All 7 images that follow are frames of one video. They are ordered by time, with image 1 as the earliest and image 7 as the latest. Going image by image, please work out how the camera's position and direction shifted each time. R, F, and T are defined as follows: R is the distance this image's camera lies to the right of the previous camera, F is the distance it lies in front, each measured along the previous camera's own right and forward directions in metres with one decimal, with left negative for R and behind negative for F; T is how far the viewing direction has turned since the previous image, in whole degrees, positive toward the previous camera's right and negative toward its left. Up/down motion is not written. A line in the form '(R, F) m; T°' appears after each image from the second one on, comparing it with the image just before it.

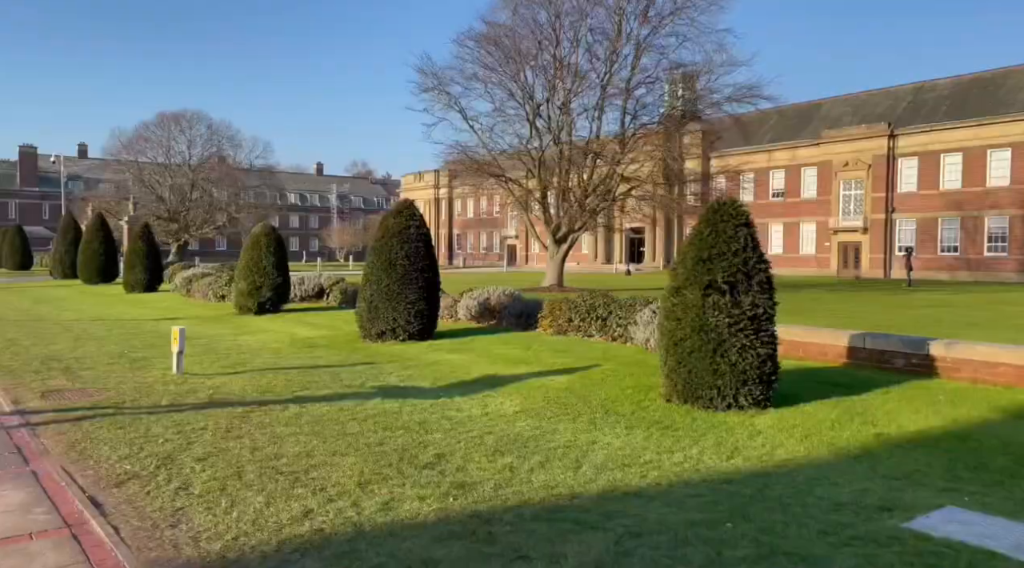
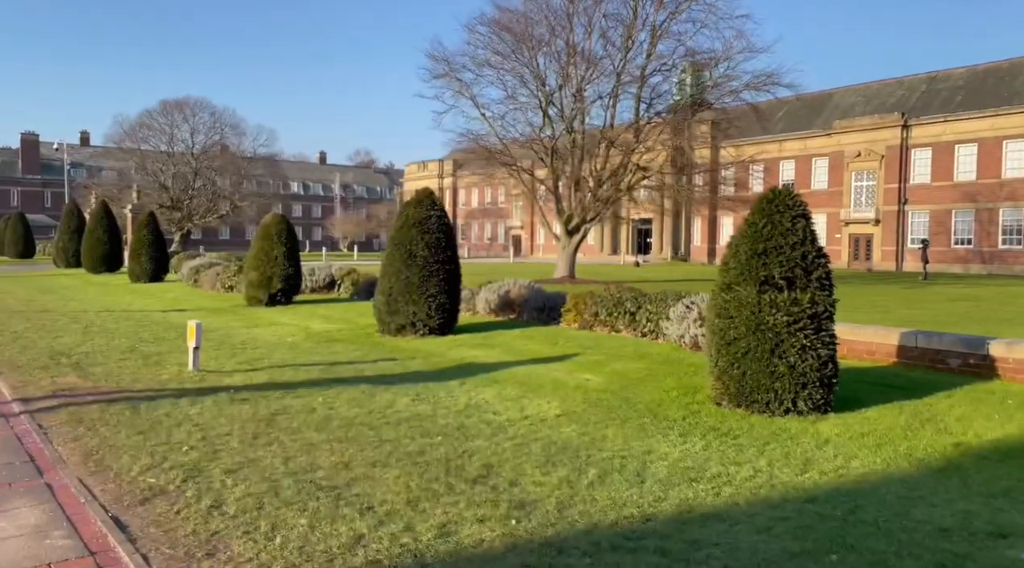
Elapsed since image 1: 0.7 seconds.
(-0.3, +0.5) m; 0°
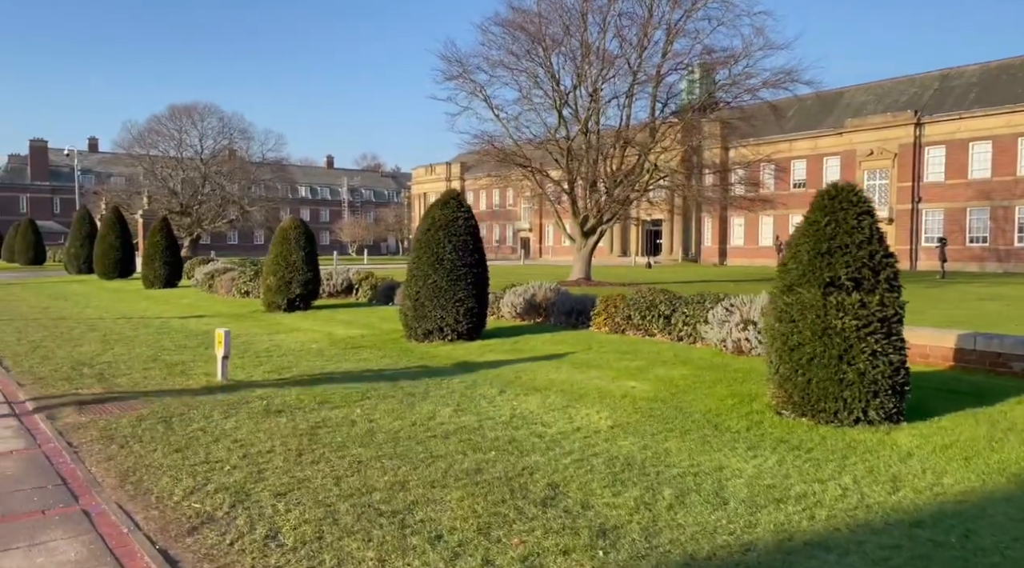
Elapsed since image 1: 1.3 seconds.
(-0.3, +0.4) m; 0°
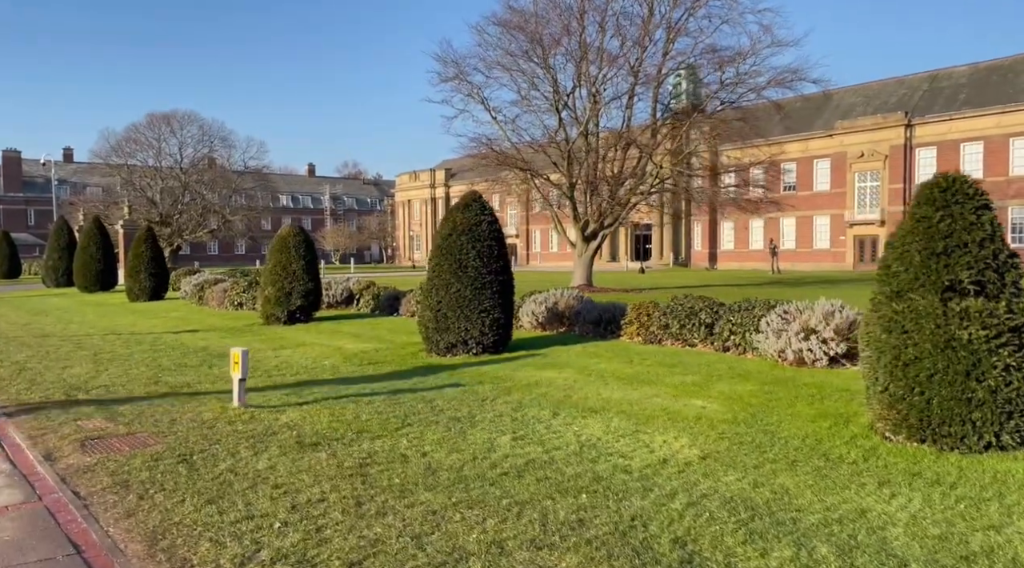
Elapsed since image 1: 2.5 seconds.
(-0.6, +0.9) m; +1°
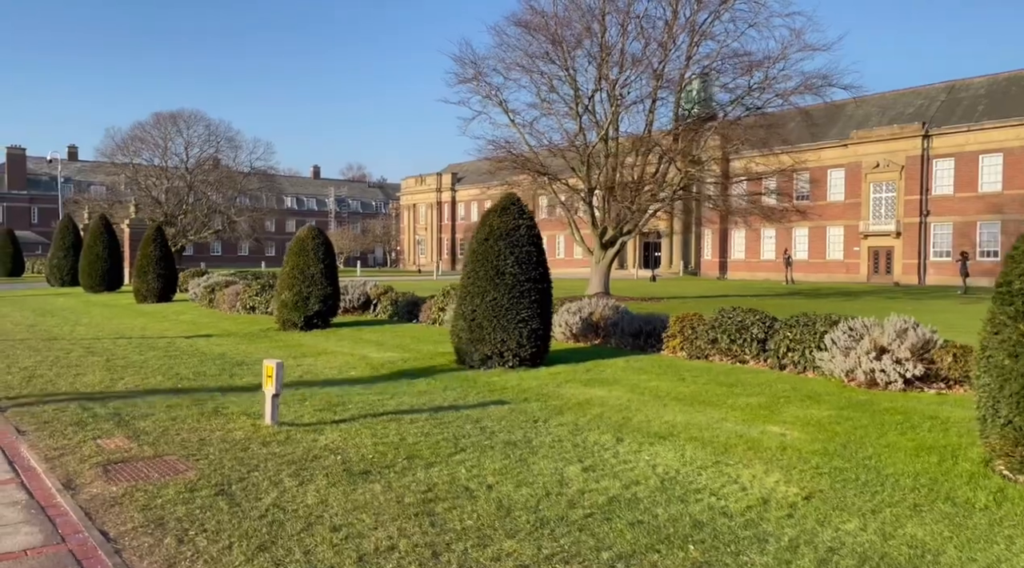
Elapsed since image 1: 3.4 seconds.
(-0.5, +0.6) m; 0°
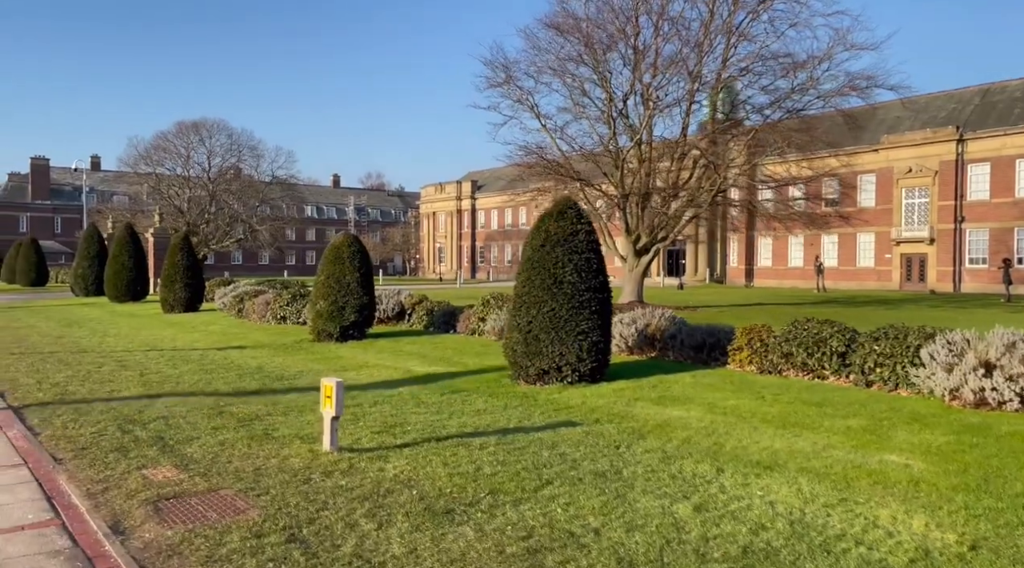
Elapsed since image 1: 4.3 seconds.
(-0.5, +0.7) m; -1°
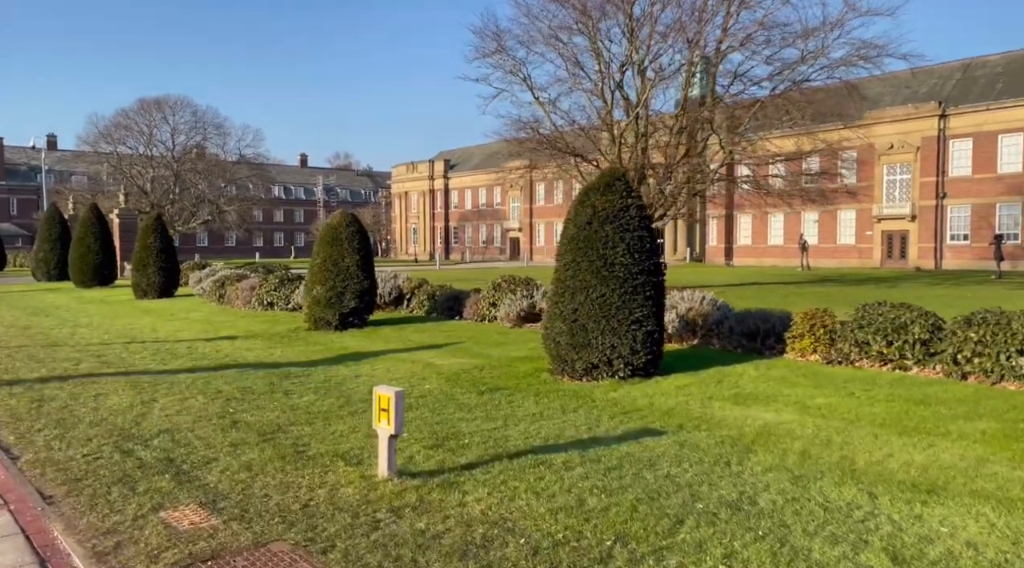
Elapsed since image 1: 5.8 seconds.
(-0.8, +1.2) m; +2°
